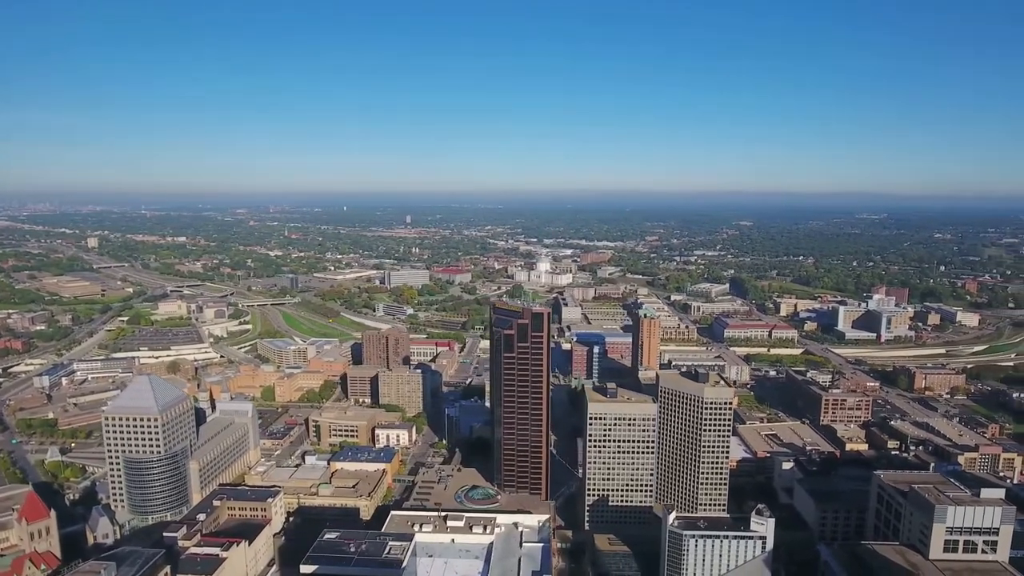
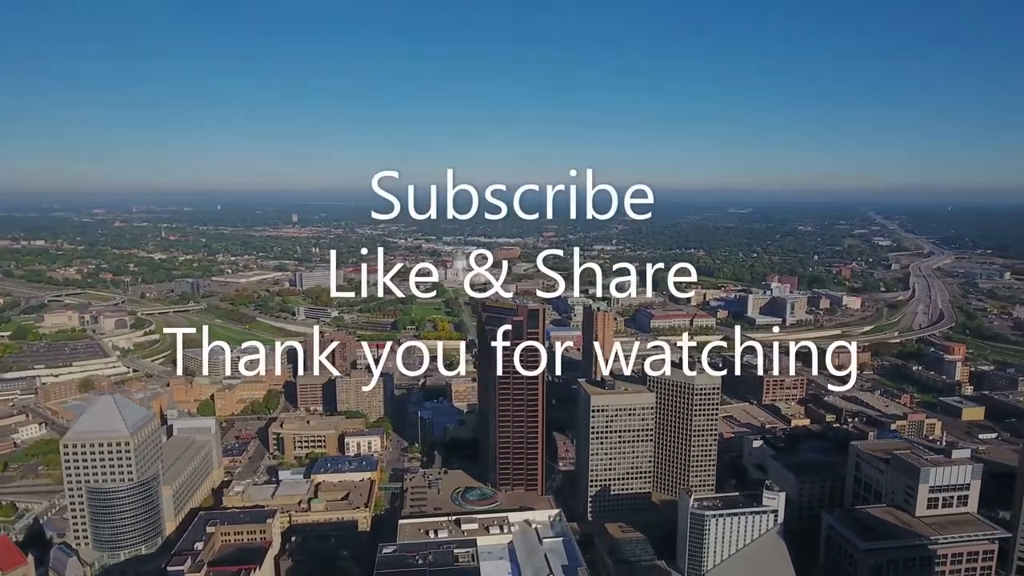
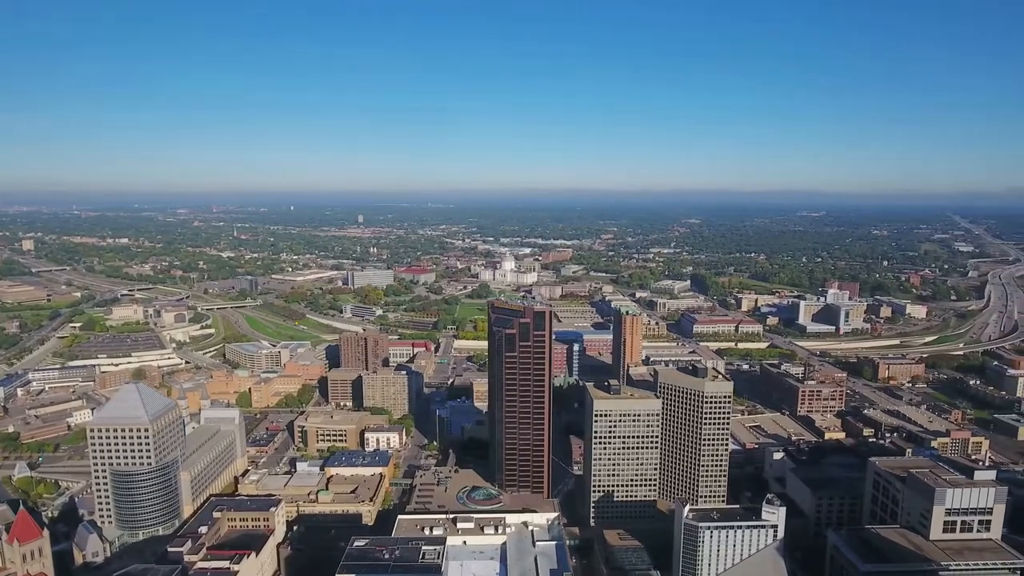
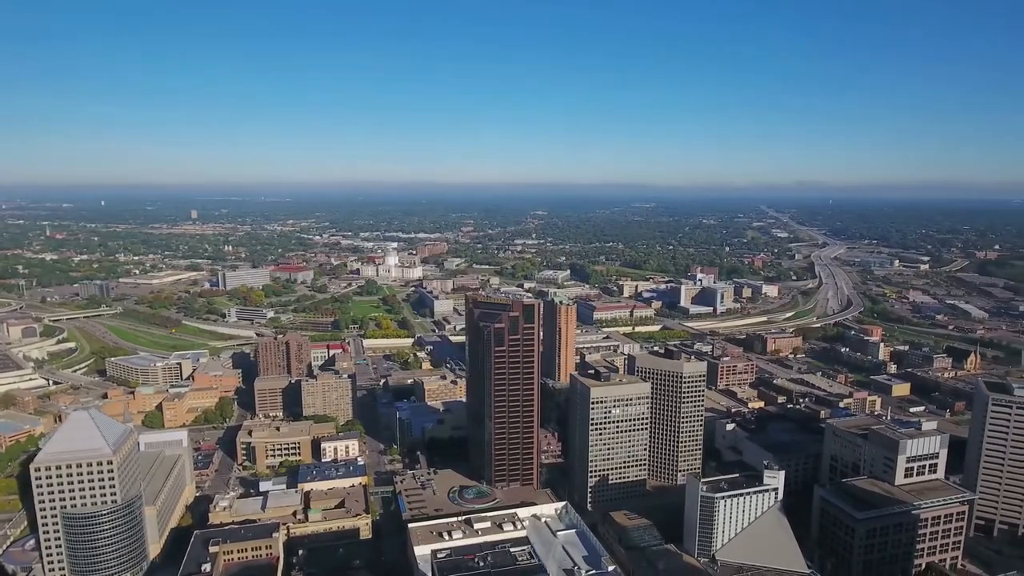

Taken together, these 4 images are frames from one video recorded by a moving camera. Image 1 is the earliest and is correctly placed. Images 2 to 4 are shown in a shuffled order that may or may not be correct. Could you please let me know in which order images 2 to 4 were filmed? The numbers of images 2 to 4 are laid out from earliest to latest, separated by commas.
3, 2, 4
